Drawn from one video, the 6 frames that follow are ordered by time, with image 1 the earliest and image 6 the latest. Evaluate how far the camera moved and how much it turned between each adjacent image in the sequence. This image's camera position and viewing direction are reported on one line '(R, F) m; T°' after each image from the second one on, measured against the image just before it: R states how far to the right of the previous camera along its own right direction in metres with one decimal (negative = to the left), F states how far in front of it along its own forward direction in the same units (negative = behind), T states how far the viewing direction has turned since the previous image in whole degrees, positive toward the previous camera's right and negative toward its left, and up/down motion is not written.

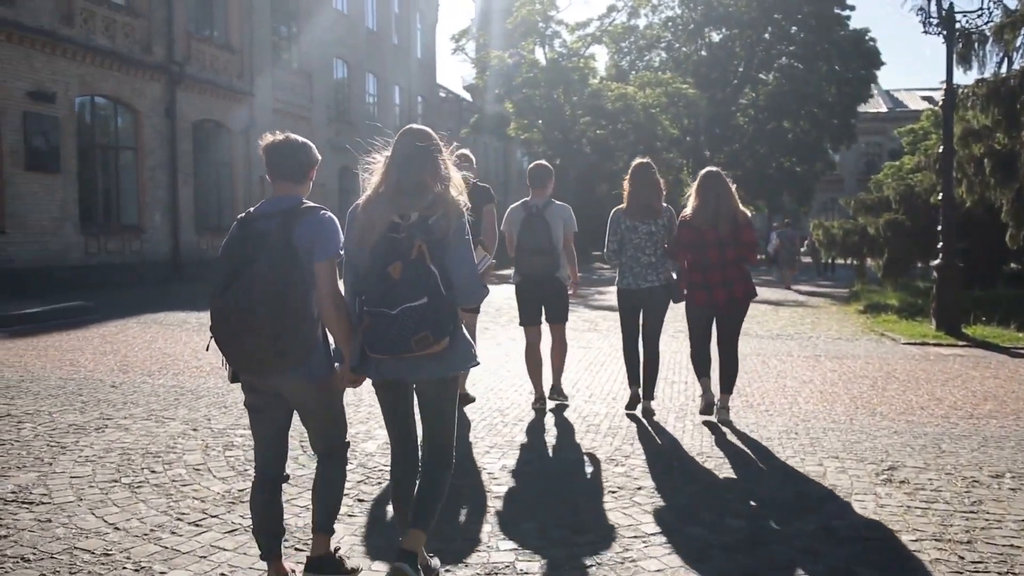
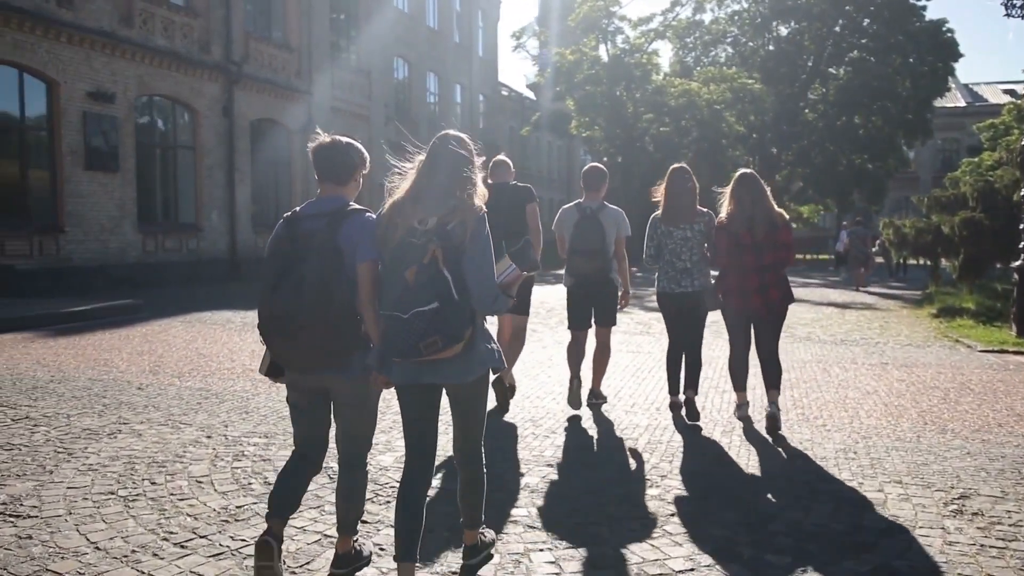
(+0.2, +0.5) m; -4°
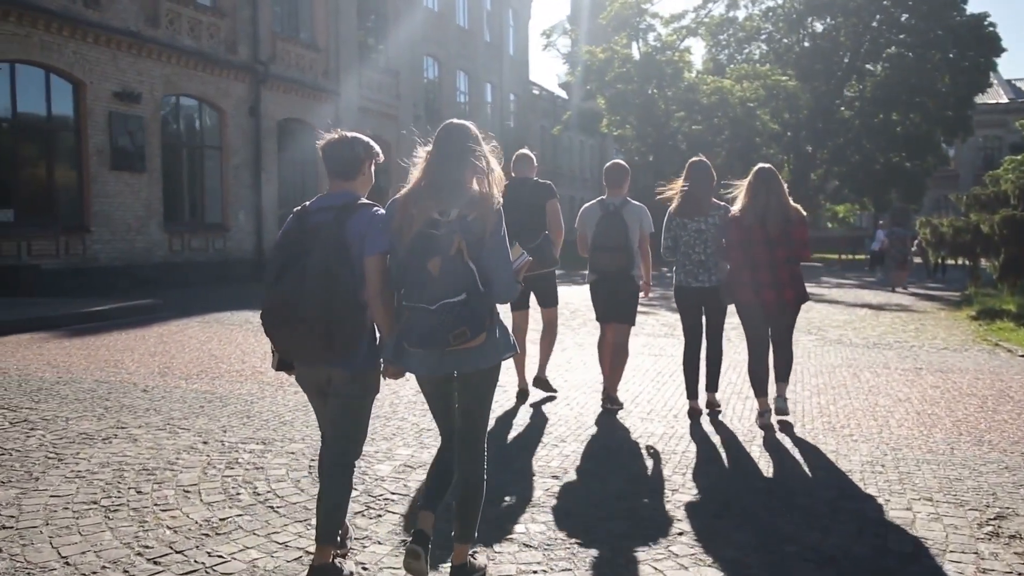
(+0.2, +0.3) m; -2°
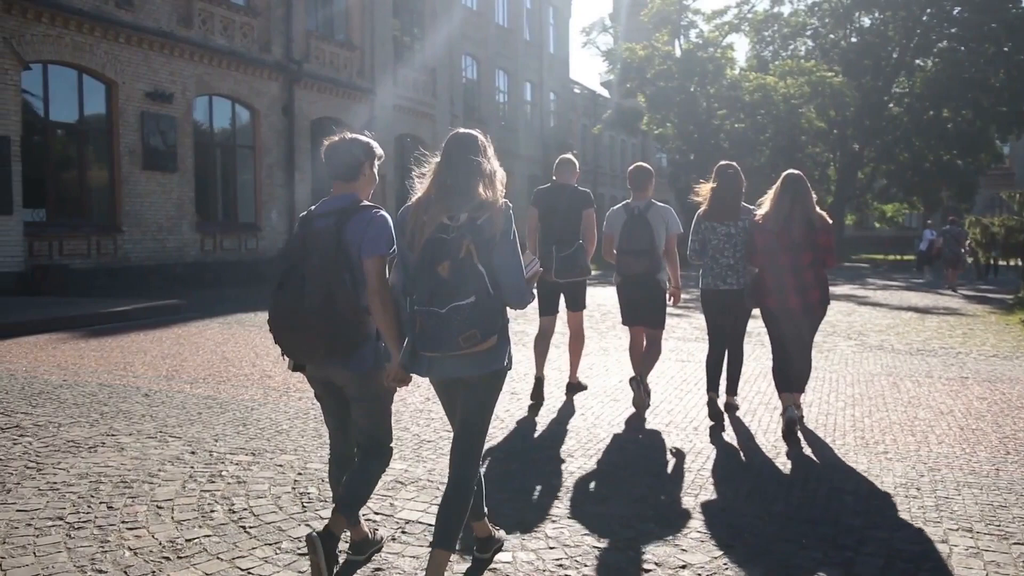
(+0.2, +0.4) m; -3°
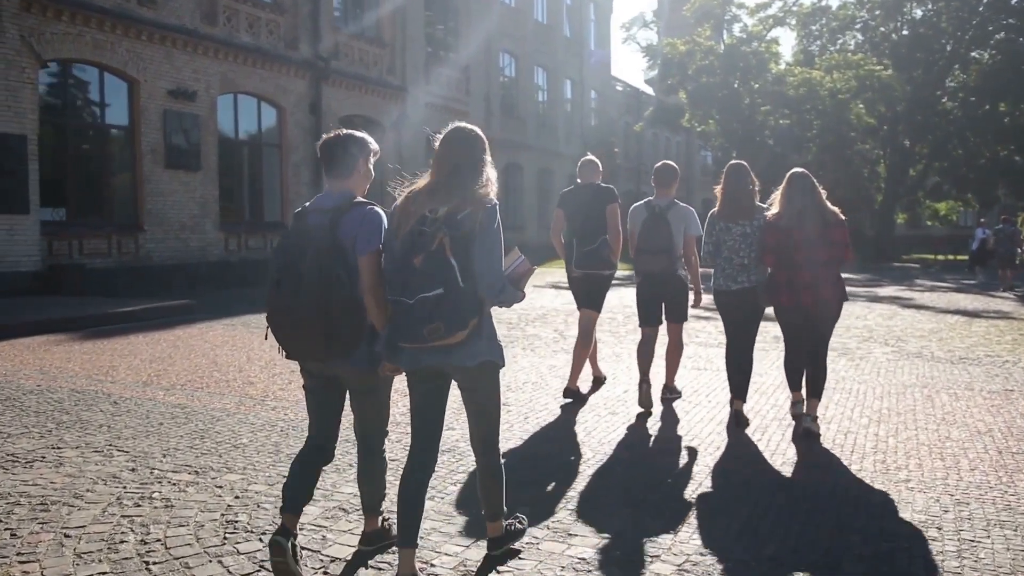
(+0.4, +0.6) m; -3°
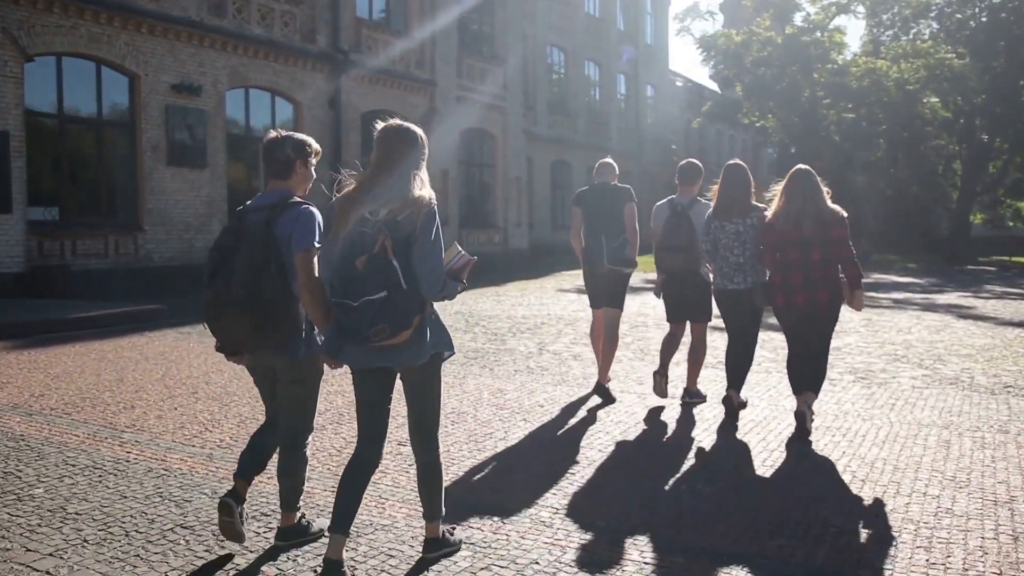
(+1.0, +1.4) m; -4°
